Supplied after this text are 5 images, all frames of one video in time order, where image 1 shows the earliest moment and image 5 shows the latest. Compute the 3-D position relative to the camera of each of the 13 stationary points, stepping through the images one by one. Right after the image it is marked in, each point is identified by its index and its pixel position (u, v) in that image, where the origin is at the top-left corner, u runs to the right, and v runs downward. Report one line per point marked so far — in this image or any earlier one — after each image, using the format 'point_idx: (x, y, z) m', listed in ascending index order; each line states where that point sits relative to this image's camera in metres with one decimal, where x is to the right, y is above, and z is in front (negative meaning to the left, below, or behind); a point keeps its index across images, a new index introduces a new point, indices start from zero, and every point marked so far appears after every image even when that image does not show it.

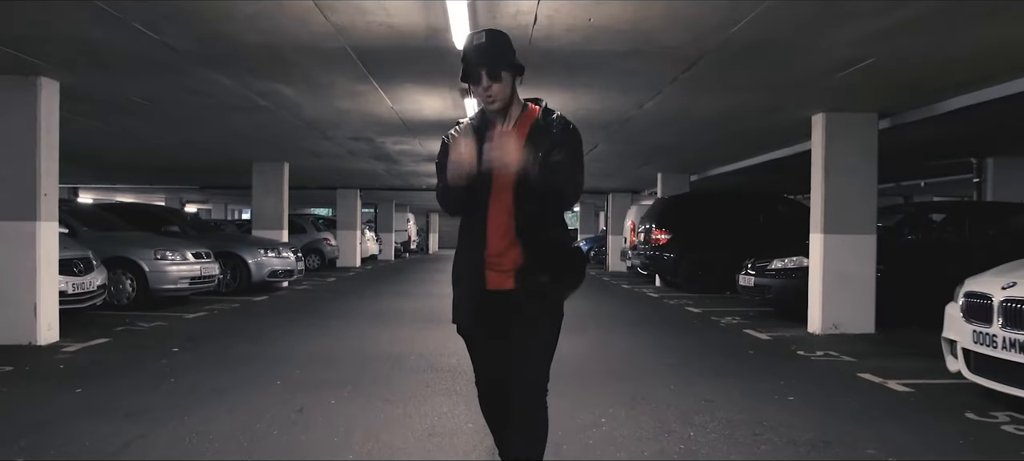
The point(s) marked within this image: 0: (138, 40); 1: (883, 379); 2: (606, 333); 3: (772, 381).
0: (-2.6, +1.3, +5.4) m
1: (+2.7, -1.1, +5.6) m
2: (+1.0, -1.1, +8.2) m
3: (+1.9, -1.1, +5.6) m
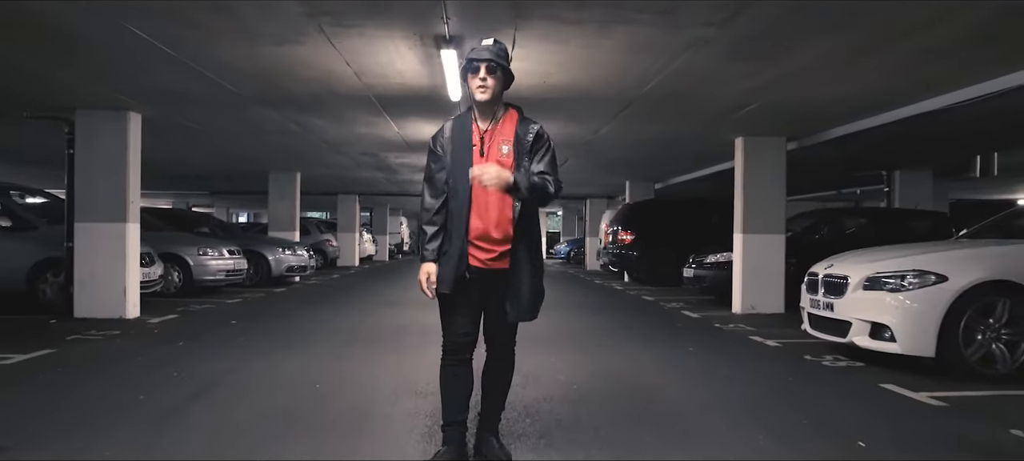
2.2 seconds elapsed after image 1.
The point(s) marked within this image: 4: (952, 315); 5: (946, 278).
0: (-2.8, +1.3, +7.2) m
1: (+2.5, -1.1, +7.5) m
2: (+0.8, -1.1, +10.1) m
3: (+1.7, -1.1, +7.5) m
4: (+3.0, -0.6, +5.2) m
5: (+3.0, -0.3, +5.2) m
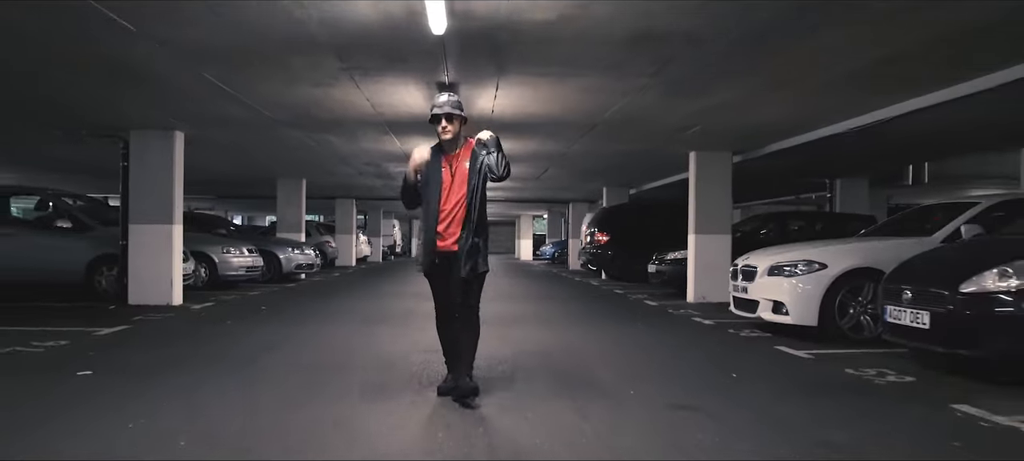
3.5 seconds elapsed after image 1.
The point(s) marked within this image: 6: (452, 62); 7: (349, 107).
0: (-3.0, +1.3, +8.8) m
1: (+2.4, -1.1, +9.1) m
2: (+0.6, -1.2, +11.7) m
3: (+1.5, -1.1, +9.2) m
4: (+2.9, -0.6, +6.8) m
5: (+2.9, -0.3, +6.8) m
6: (-0.5, +1.3, +5.8) m
7: (-1.7, +1.3, +7.9) m
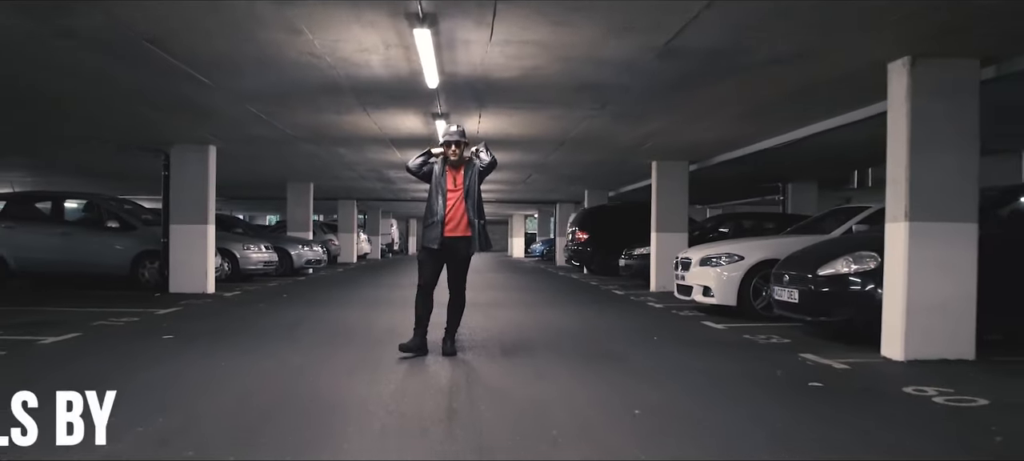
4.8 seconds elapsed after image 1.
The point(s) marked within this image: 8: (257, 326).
0: (-3.3, +1.3, +10.5) m
1: (+2.1, -1.1, +10.8) m
2: (+0.3, -1.1, +13.4) m
3: (+1.3, -1.1, +10.9) m
4: (+2.7, -0.6, +8.5) m
5: (+2.6, -0.3, +8.5) m
6: (-0.7, +1.3, +7.5) m
7: (-2.0, +1.3, +9.6) m
8: (-2.9, -1.1, +8.5) m
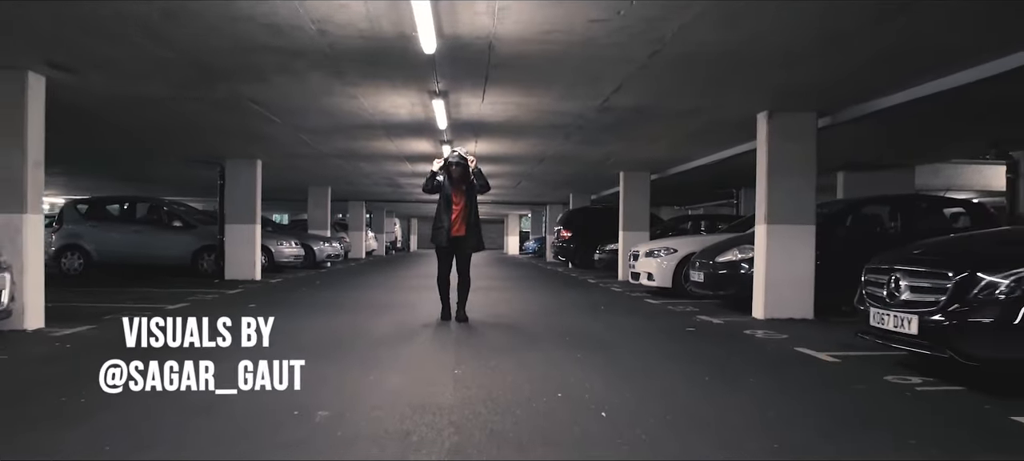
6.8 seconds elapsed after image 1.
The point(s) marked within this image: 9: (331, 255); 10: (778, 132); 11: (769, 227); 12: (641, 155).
0: (-3.4, +1.4, +13.1) m
1: (+1.9, -1.1, +13.5) m
2: (+0.1, -1.1, +16.1) m
3: (+1.1, -1.1, +13.5) m
4: (+2.5, -0.5, +11.2) m
5: (+2.5, -0.3, +11.2) m
6: (-0.9, +1.3, +10.1) m
7: (-2.1, +1.3, +12.2) m
8: (-3.1, -1.1, +11.2) m
9: (-4.7, -0.6, +19.6) m
10: (+3.0, +1.1, +8.3) m
11: (+2.9, 0.0, +8.3) m
12: (+2.3, +1.3, +13.3) m
